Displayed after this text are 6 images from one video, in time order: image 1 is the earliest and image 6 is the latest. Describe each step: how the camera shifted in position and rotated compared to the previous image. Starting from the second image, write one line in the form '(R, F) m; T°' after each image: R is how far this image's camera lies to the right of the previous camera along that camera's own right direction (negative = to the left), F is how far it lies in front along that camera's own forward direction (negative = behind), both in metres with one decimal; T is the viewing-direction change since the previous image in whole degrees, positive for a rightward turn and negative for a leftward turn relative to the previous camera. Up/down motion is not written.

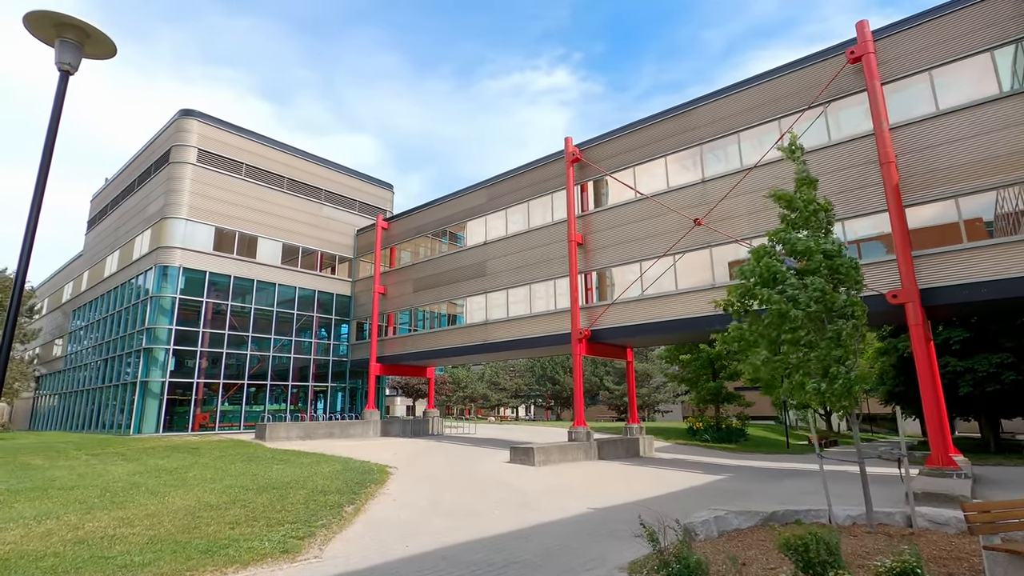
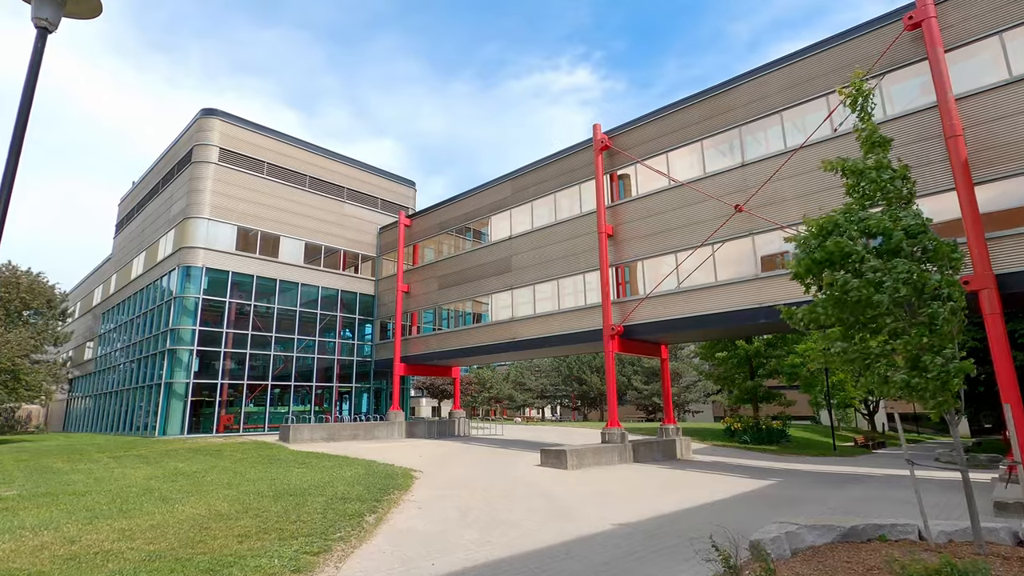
(-0.2, +0.9) m; -2°
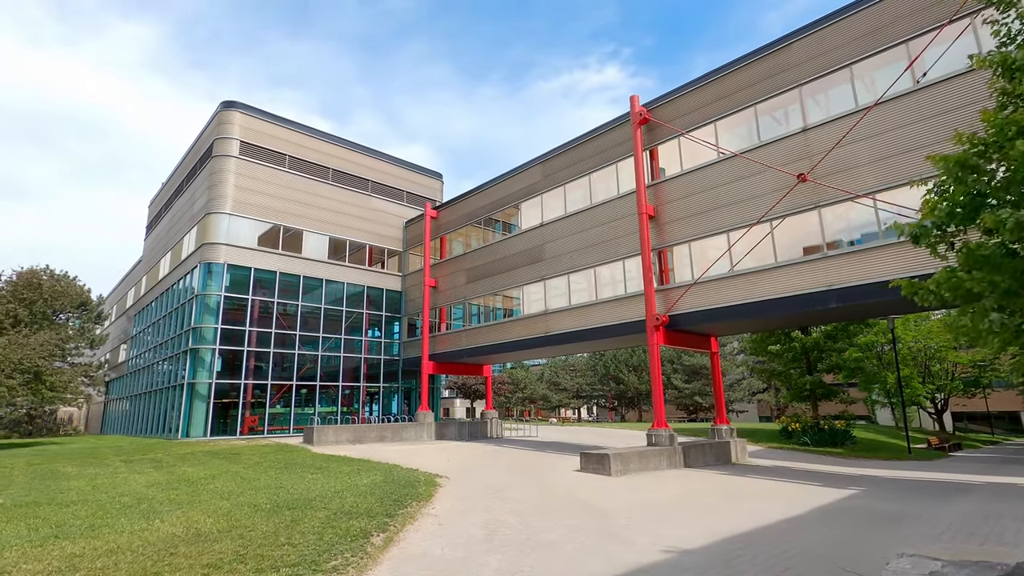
(0.0, +1.7) m; -3°
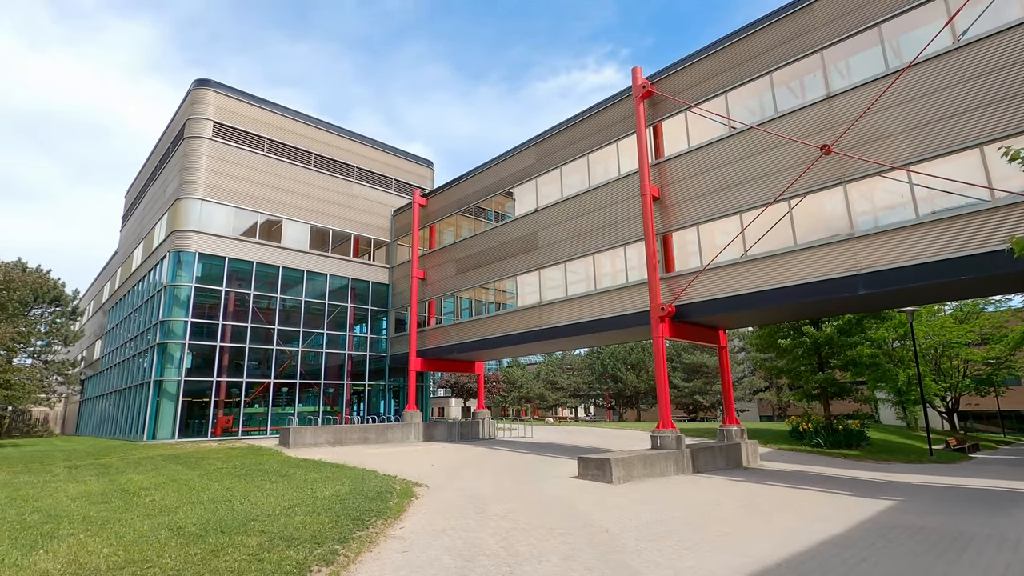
(+0.2, +1.7) m; 0°
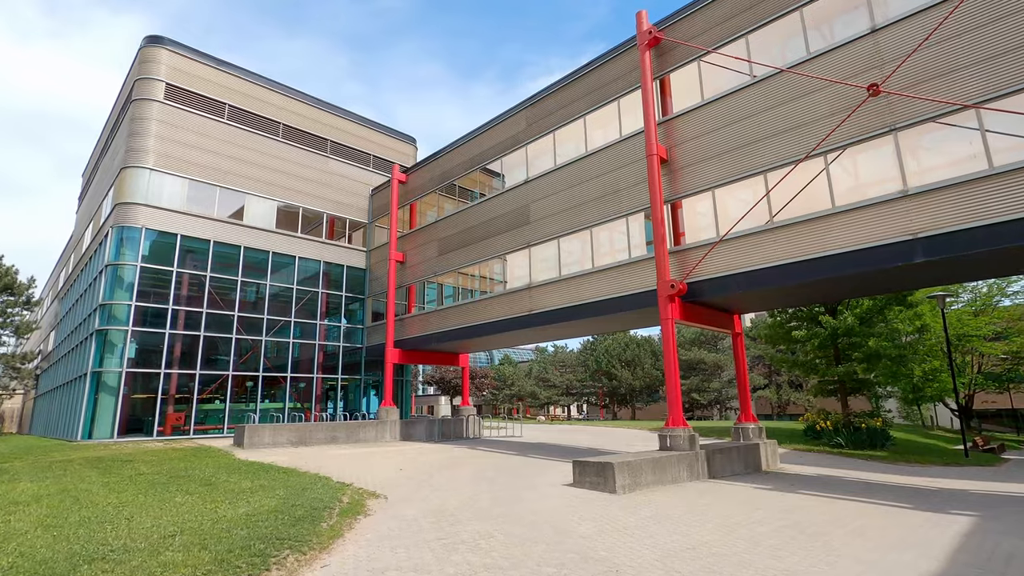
(+0.2, +2.5) m; +1°
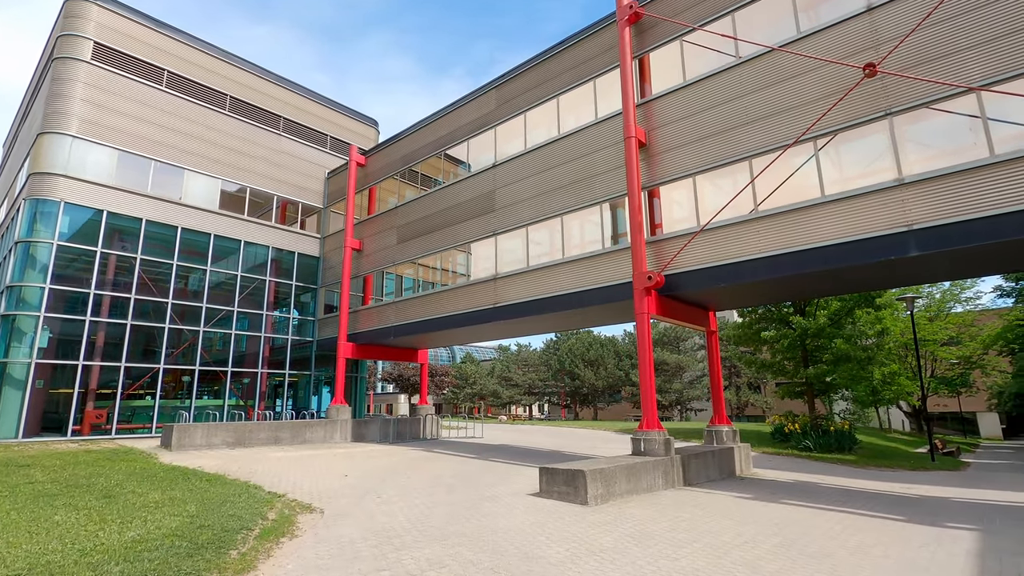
(0.0, +1.3) m; +4°
